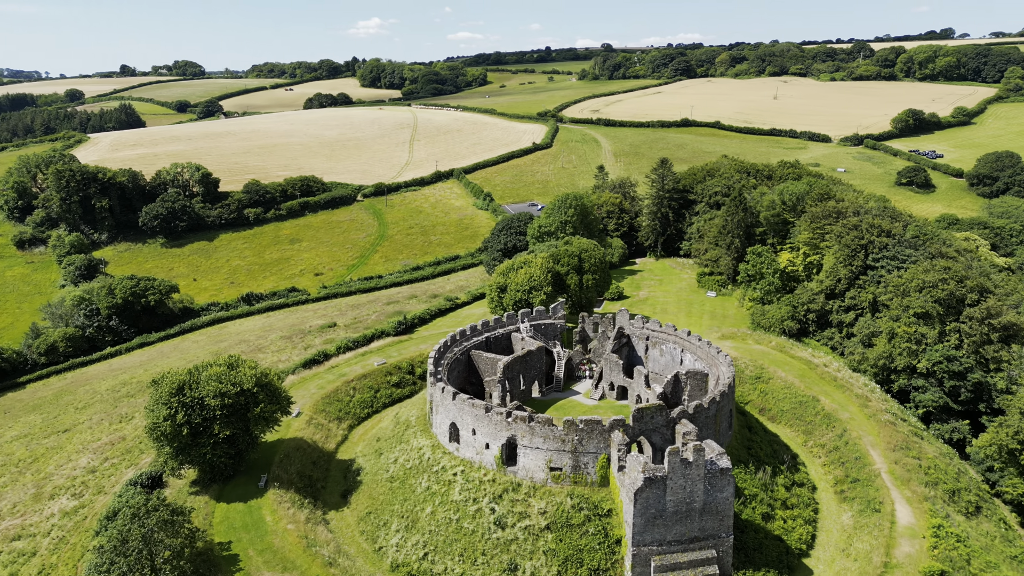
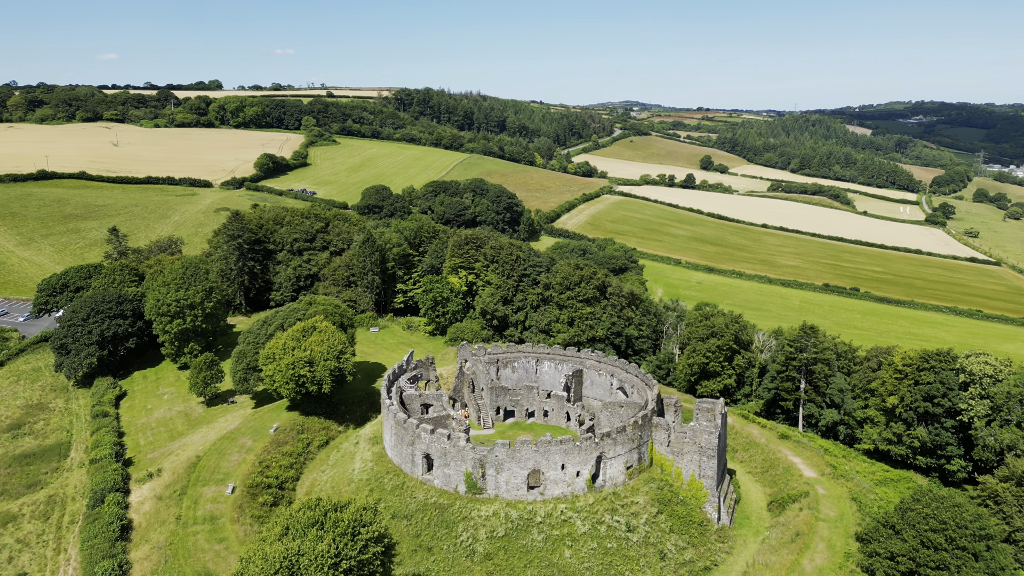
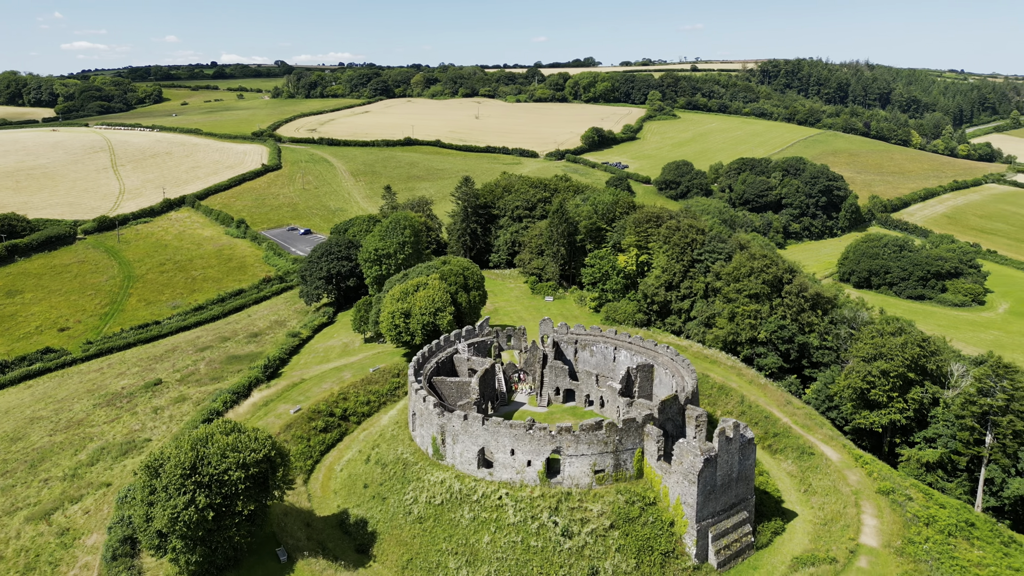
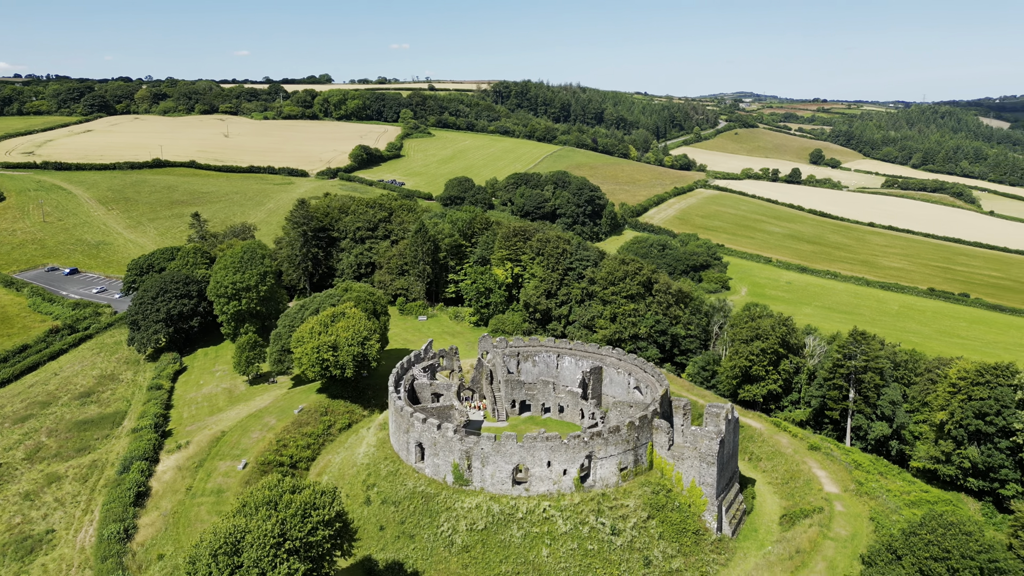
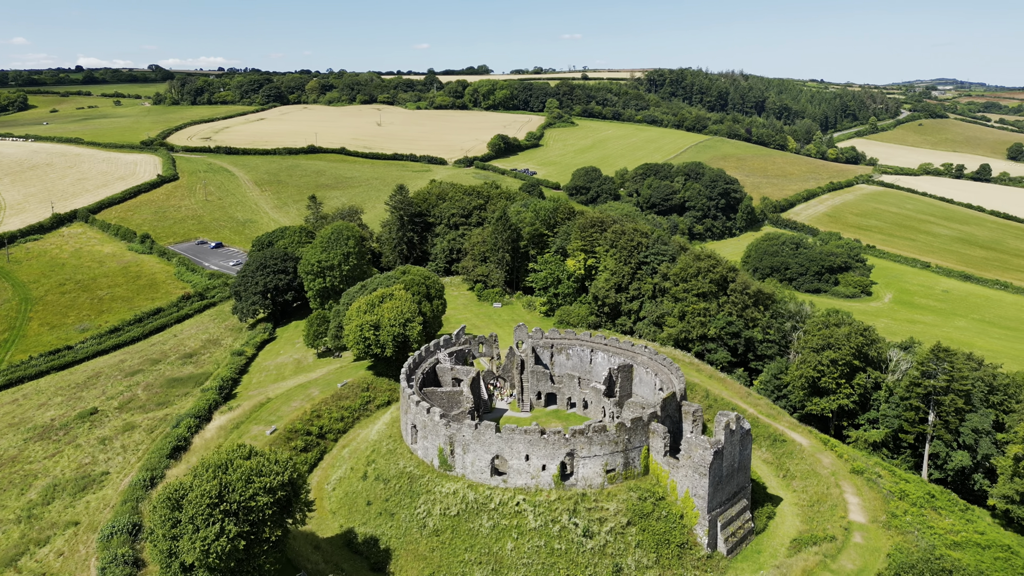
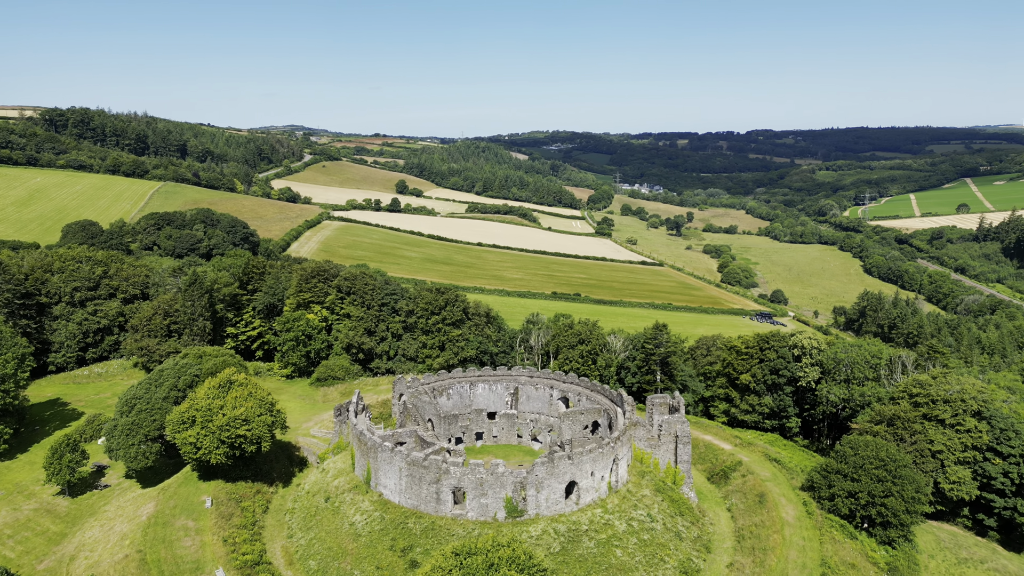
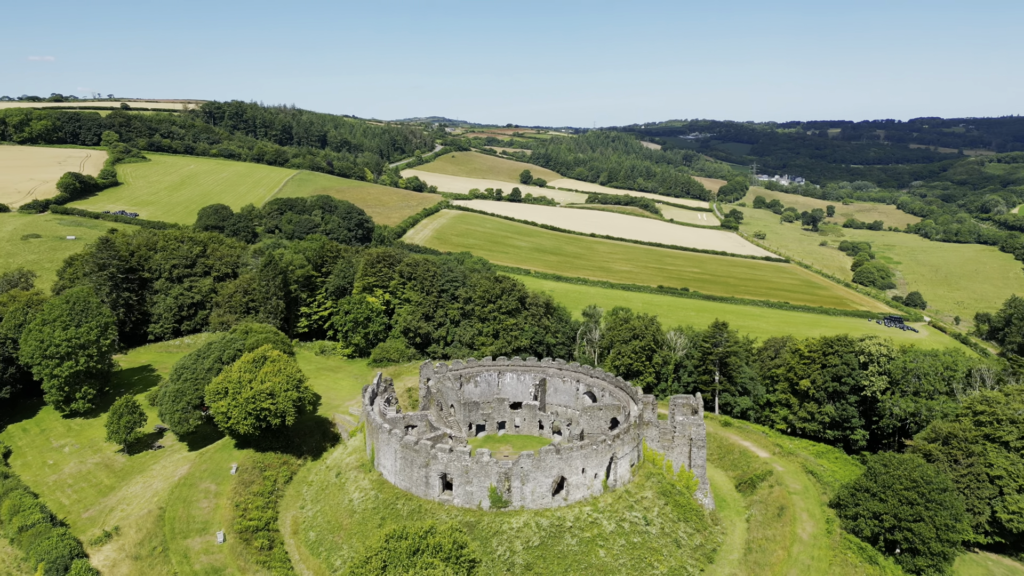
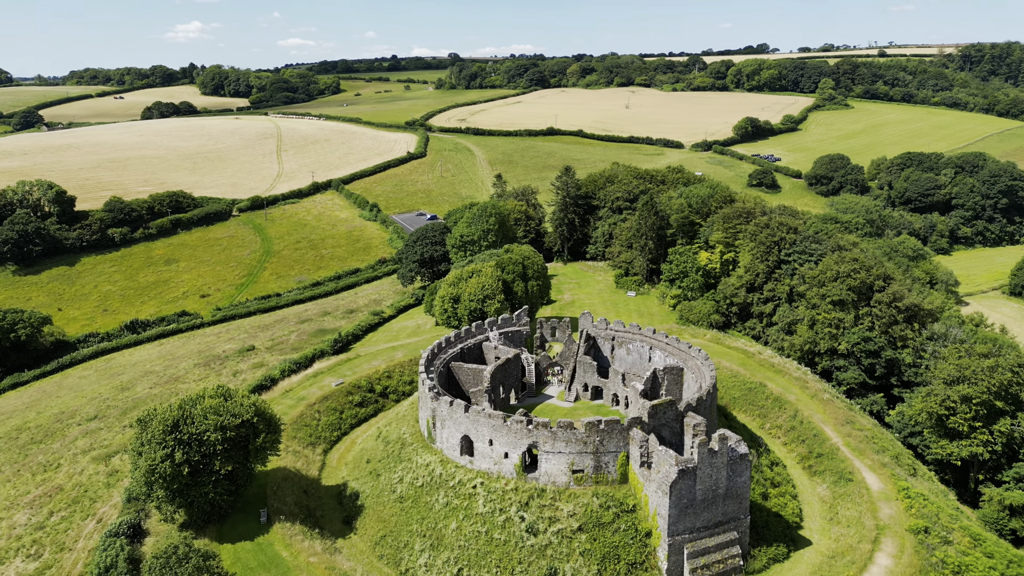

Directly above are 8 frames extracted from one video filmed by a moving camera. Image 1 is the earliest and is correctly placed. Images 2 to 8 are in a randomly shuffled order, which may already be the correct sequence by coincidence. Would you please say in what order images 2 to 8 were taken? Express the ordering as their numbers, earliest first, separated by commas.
8, 3, 5, 4, 2, 7, 6
